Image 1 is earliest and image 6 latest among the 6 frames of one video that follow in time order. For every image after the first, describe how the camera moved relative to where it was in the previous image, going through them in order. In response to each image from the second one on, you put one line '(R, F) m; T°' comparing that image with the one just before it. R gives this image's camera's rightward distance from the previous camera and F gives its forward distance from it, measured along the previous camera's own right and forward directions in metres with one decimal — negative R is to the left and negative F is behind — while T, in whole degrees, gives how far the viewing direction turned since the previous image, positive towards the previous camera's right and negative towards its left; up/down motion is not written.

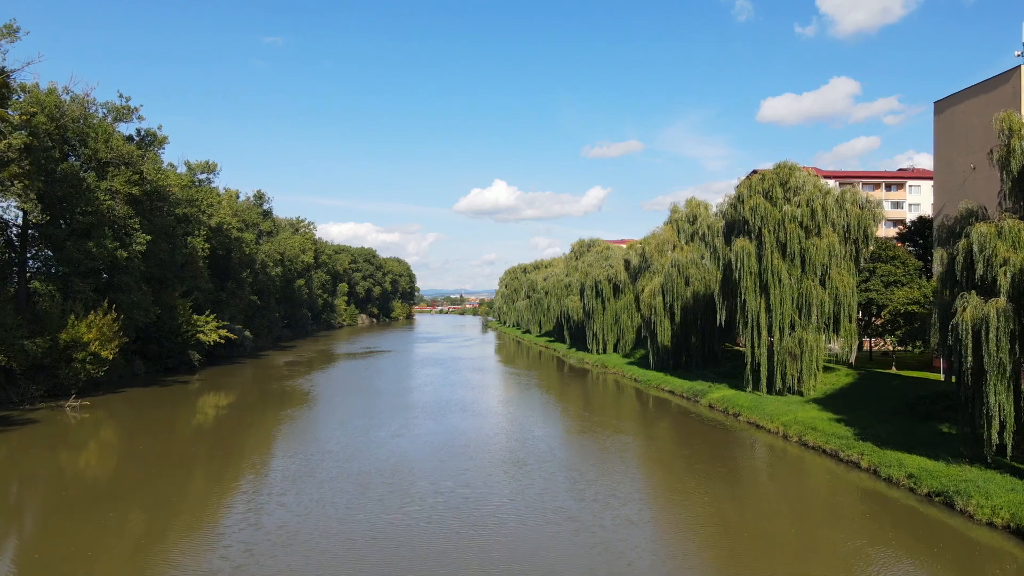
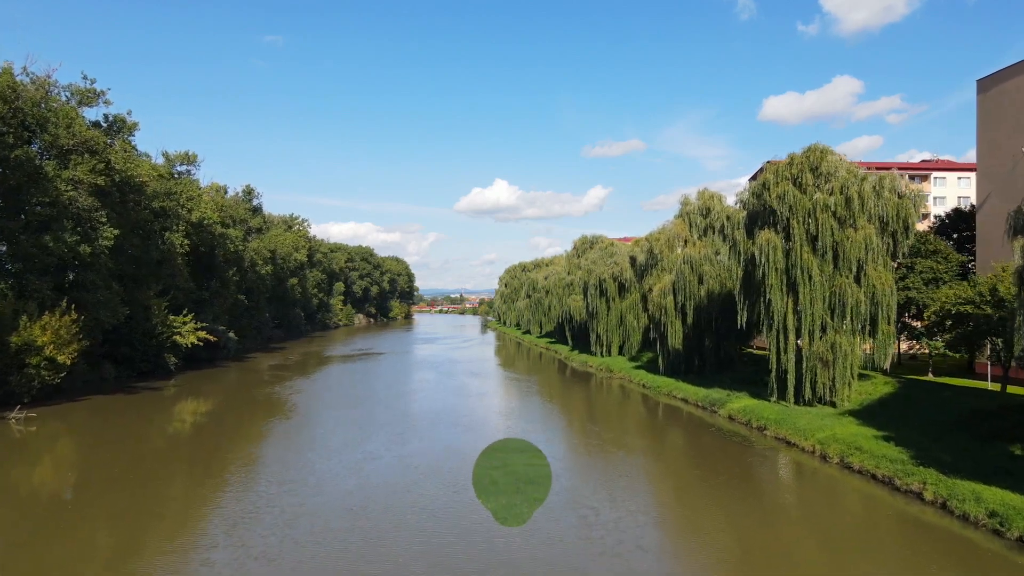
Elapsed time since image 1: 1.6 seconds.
(+0.1, +2.4) m; 0°
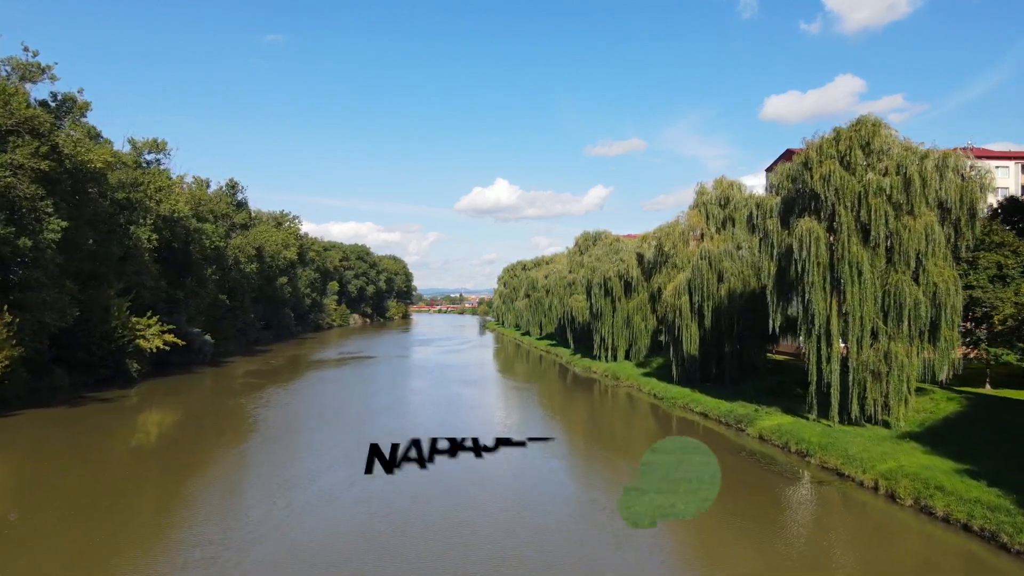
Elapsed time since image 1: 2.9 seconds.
(+0.2, +3.1) m; 0°
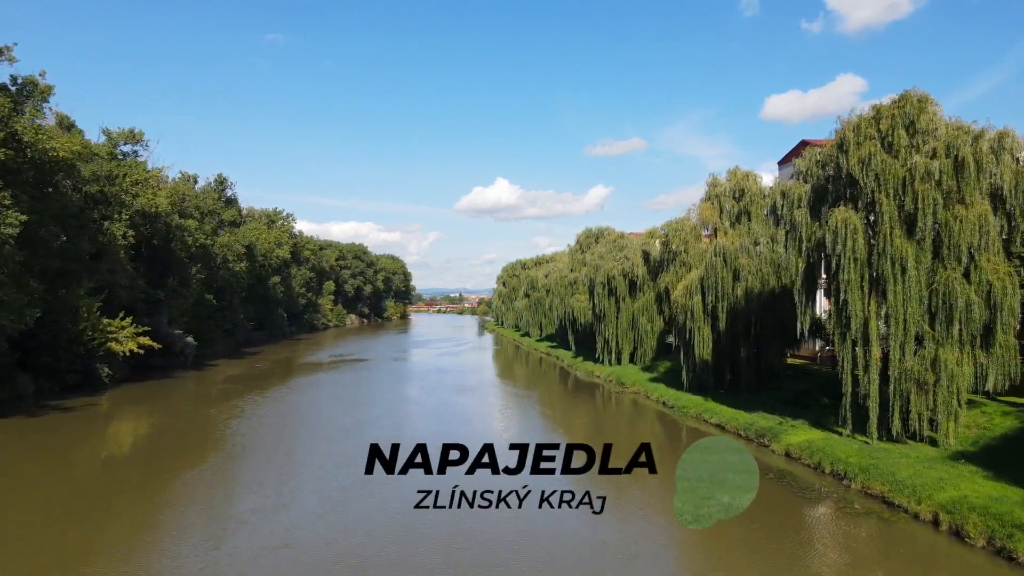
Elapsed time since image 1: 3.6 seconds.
(+0.1, +2.0) m; 0°
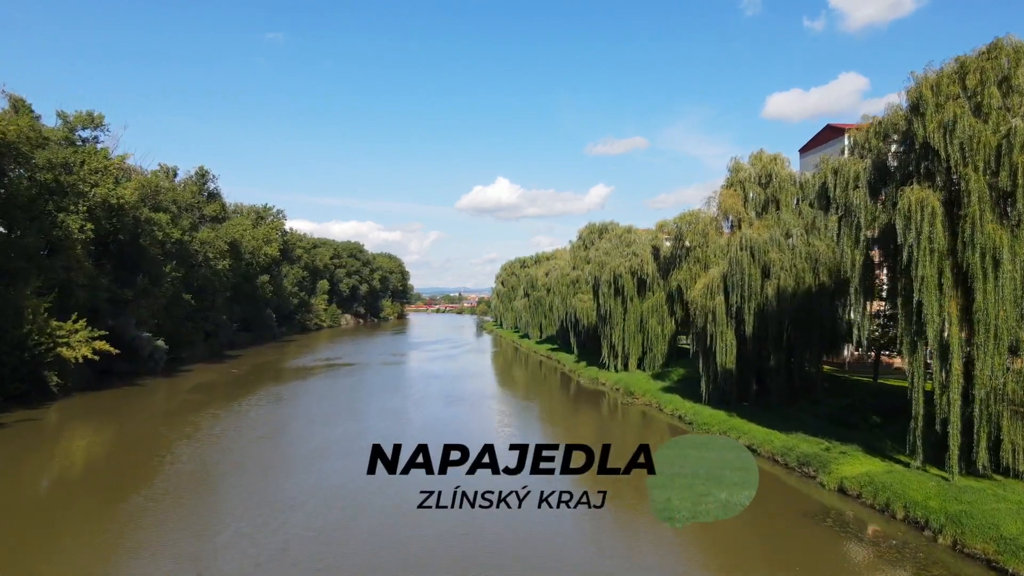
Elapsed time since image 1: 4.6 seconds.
(+0.2, +3.0) m; 0°
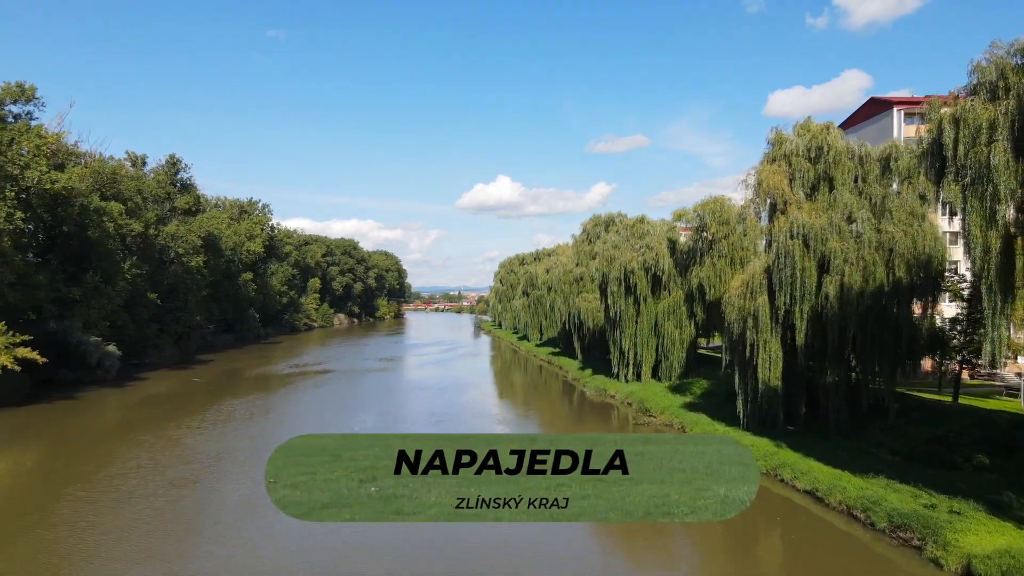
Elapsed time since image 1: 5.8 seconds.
(+0.2, +4.0) m; 0°
